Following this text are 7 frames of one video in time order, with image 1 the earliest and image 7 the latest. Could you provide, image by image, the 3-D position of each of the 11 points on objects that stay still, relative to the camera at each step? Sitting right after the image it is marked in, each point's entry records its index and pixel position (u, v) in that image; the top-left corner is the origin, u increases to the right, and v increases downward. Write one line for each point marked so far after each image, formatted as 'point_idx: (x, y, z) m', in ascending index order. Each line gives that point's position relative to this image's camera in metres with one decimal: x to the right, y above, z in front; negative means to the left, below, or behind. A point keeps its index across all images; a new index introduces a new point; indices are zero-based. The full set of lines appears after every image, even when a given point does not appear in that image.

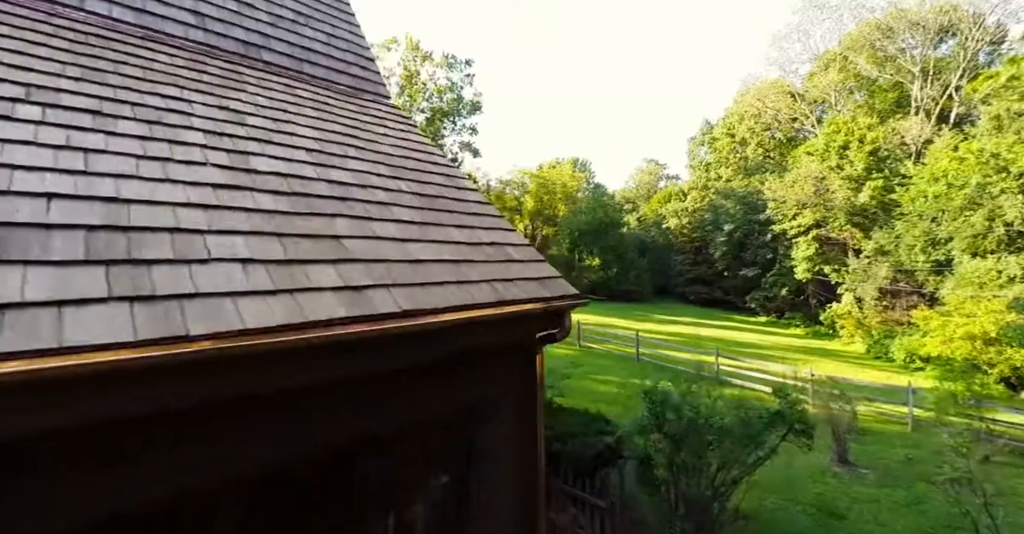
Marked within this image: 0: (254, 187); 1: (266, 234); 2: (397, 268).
0: (-1.1, +0.4, +2.4) m
1: (-0.9, +0.1, +2.2) m
2: (-0.4, 0.0, +2.5) m
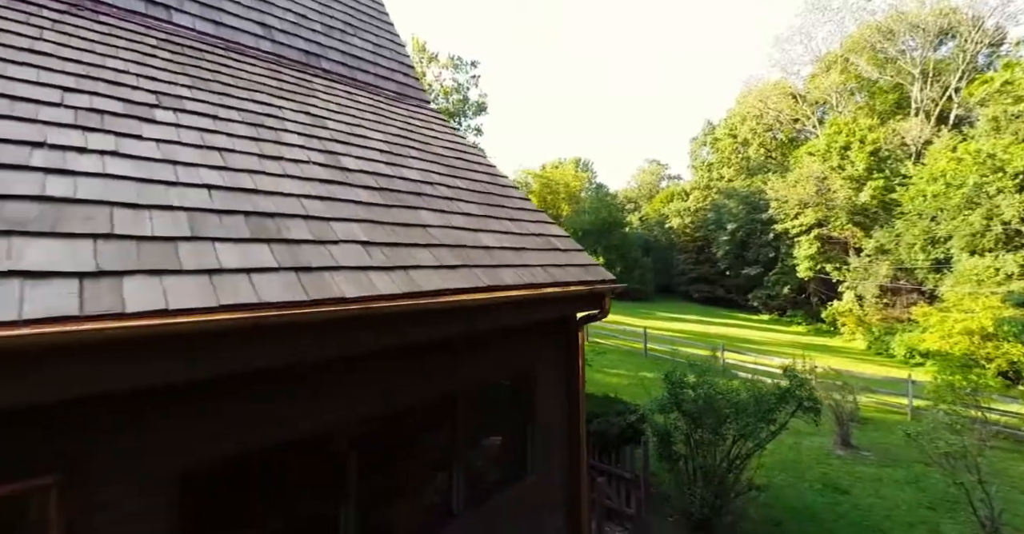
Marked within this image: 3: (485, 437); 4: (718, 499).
0: (-0.8, +0.4, +2.7) m
1: (-0.6, +0.2, +2.5) m
2: (-0.2, +0.1, +2.8) m
3: (-0.3, -1.2, +3.0) m
4: (+2.2, -2.3, +5.0) m
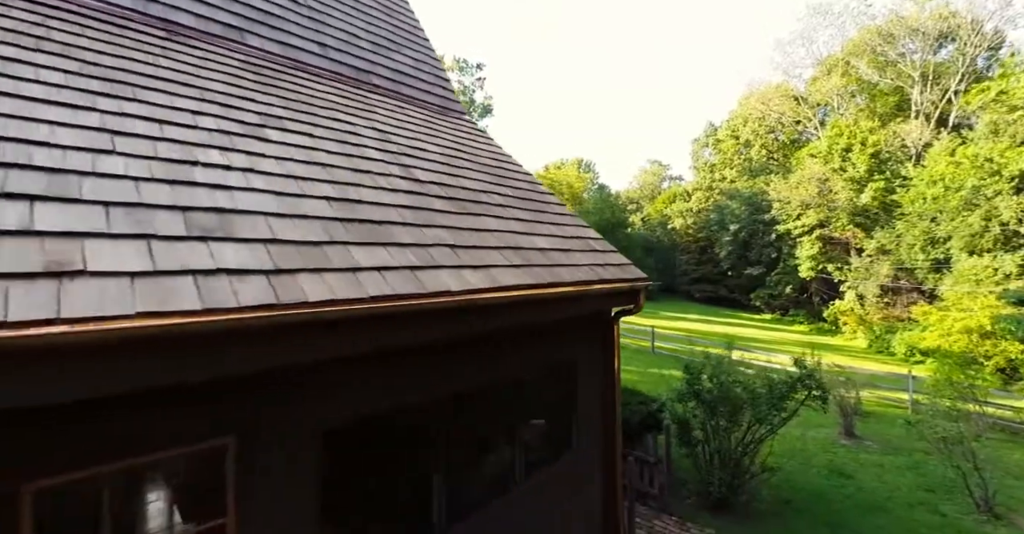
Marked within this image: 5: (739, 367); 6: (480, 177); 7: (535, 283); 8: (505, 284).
0: (-0.5, +0.4, +3.1) m
1: (-0.3, +0.2, +2.9) m
2: (+0.2, +0.1, +3.2) m
3: (0.0, -1.2, +3.3) m
4: (+2.5, -2.3, +5.4) m
5: (+2.8, -1.2, +5.9) m
6: (-0.2, +0.7, +3.9) m
7: (+0.1, -0.1, +2.8) m
8: (0.0, -0.1, +2.6) m
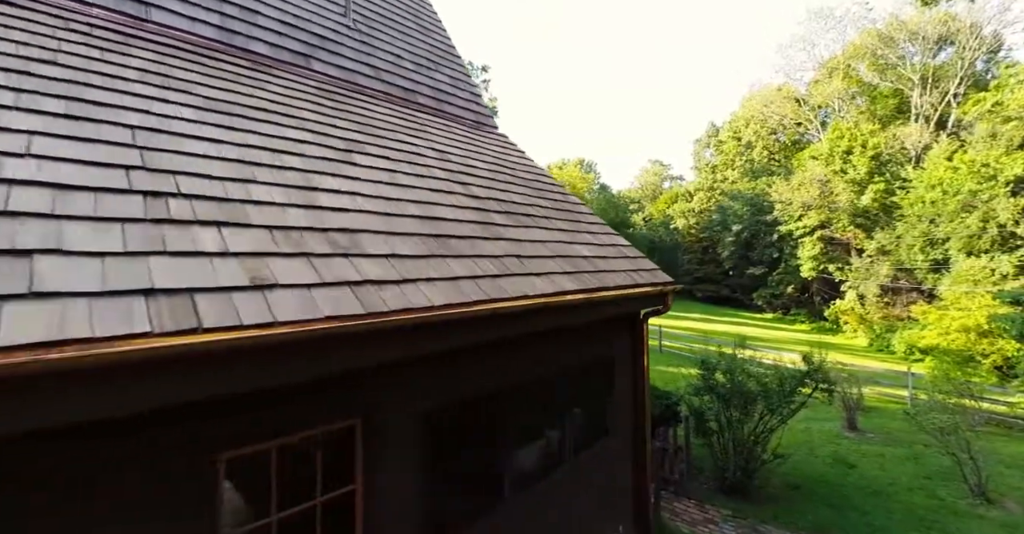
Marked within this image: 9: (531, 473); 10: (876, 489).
0: (-0.2, +0.4, +3.5) m
1: (0.0, +0.2, +3.3) m
2: (+0.5, 0.0, +3.6) m
3: (+0.4, -1.2, +3.7) m
4: (+2.8, -2.3, +5.7) m
5: (+3.1, -1.3, +6.3) m
6: (+0.1, +0.6, +4.3) m
7: (+0.5, -0.1, +3.2) m
8: (+0.3, -0.1, +3.0) m
9: (+0.1, -1.4, +3.4) m
10: (+4.5, -2.7, +6.0) m
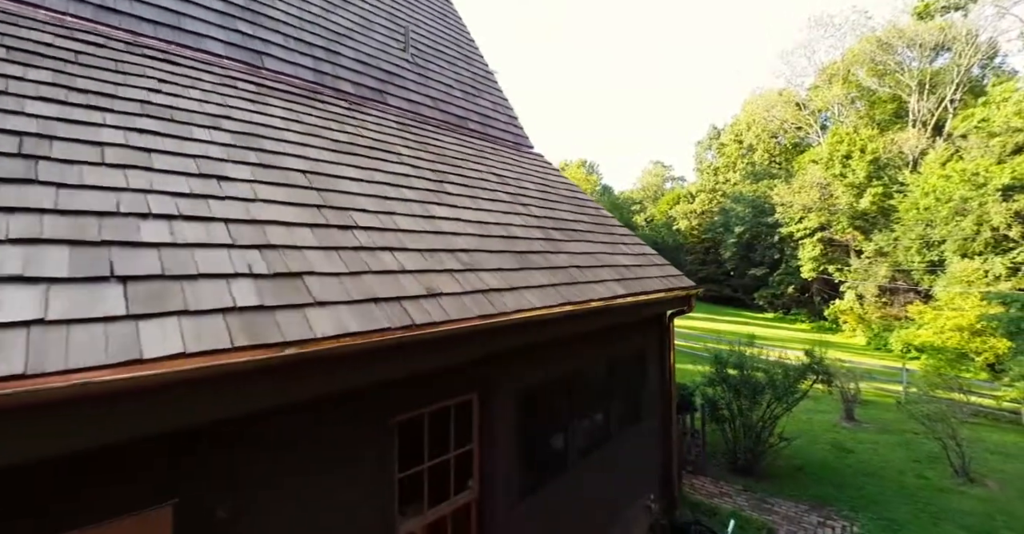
0: (+0.3, +0.3, +4.2) m
1: (+0.5, +0.1, +4.0) m
2: (+0.9, 0.0, +4.2) m
3: (+0.8, -1.3, +4.4) m
4: (+3.2, -2.4, +6.4) m
5: (+3.6, -1.3, +7.0) m
6: (+0.6, +0.6, +5.0) m
7: (+0.9, -0.2, +3.9) m
8: (+0.8, -0.2, +3.7) m
9: (+0.6, -1.5, +4.0) m
10: (+5.0, -2.8, +6.7) m
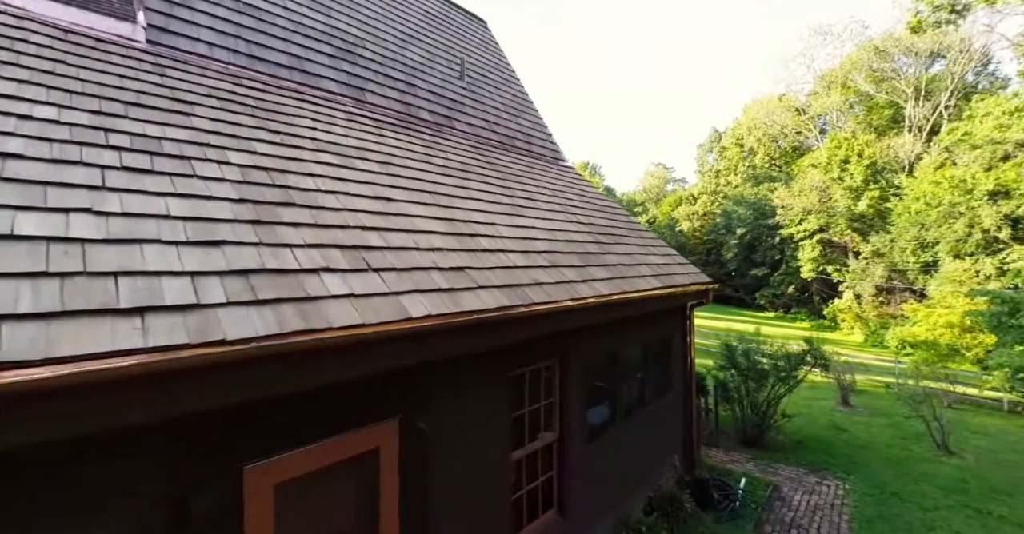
0: (+0.8, +0.4, +5.1) m
1: (+1.0, +0.1, +4.9) m
2: (+1.5, 0.0, +5.2) m
3: (+1.4, -1.3, +5.3) m
4: (+3.8, -2.4, +7.4) m
5: (+4.1, -1.3, +7.9) m
6: (+1.2, +0.6, +5.9) m
7: (+1.5, -0.2, +4.8) m
8: (+1.3, -0.2, +4.6) m
9: (+1.1, -1.5, +5.0) m
10: (+5.5, -2.8, +7.6) m
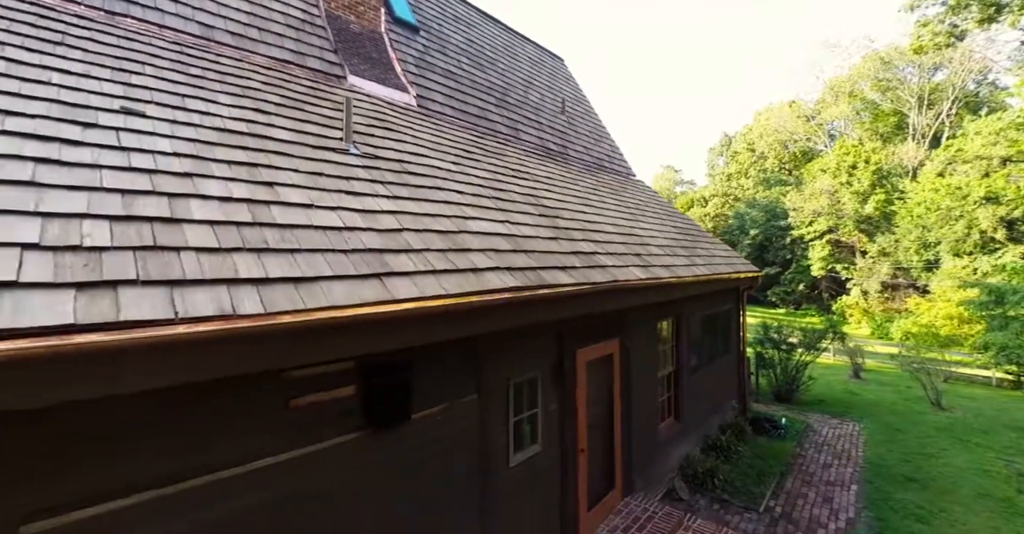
0: (+2.6, +0.5, +7.3) m
1: (+2.8, +0.3, +7.1) m
2: (+3.3, +0.1, +7.3) m
3: (+3.2, -1.1, +7.5) m
4: (+5.6, -2.2, +9.5) m
5: (+5.9, -1.2, +10.1) m
6: (+3.0, +0.7, +8.1) m
7: (+3.3, 0.0, +7.0) m
8: (+3.1, 0.0, +6.8) m
9: (+2.9, -1.3, +7.1) m
10: (+7.3, -2.6, +9.7) m
